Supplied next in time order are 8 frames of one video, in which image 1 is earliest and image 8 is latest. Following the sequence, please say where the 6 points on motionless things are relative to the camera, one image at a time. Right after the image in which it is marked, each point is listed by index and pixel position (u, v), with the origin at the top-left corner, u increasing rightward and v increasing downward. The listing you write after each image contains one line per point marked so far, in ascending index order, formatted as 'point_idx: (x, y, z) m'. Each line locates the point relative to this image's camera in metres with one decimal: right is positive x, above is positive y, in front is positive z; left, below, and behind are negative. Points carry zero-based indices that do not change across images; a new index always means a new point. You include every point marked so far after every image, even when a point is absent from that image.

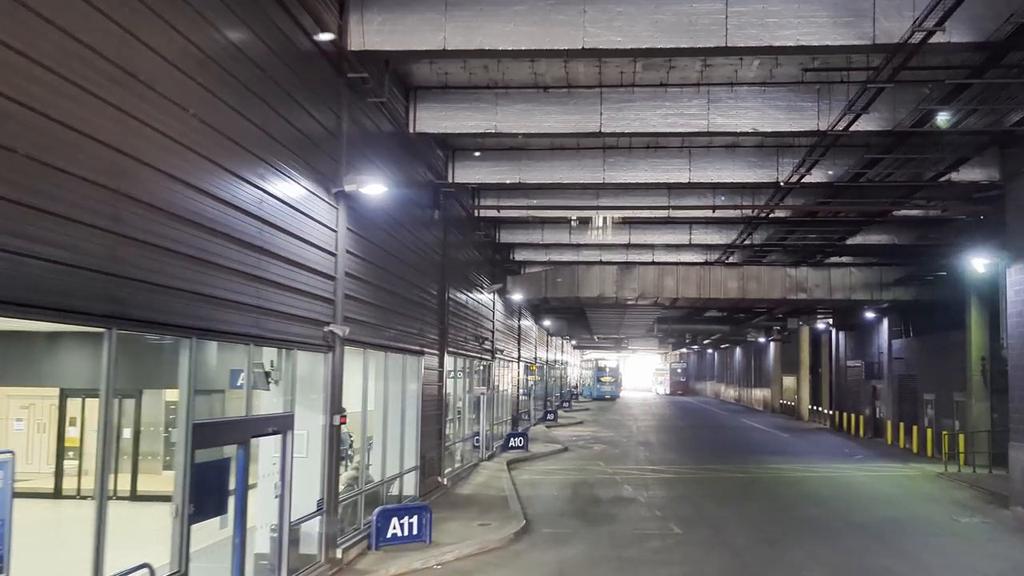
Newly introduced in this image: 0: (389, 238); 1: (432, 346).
0: (-1.8, +0.7, +13.0) m
1: (-1.5, -1.1, +16.3) m
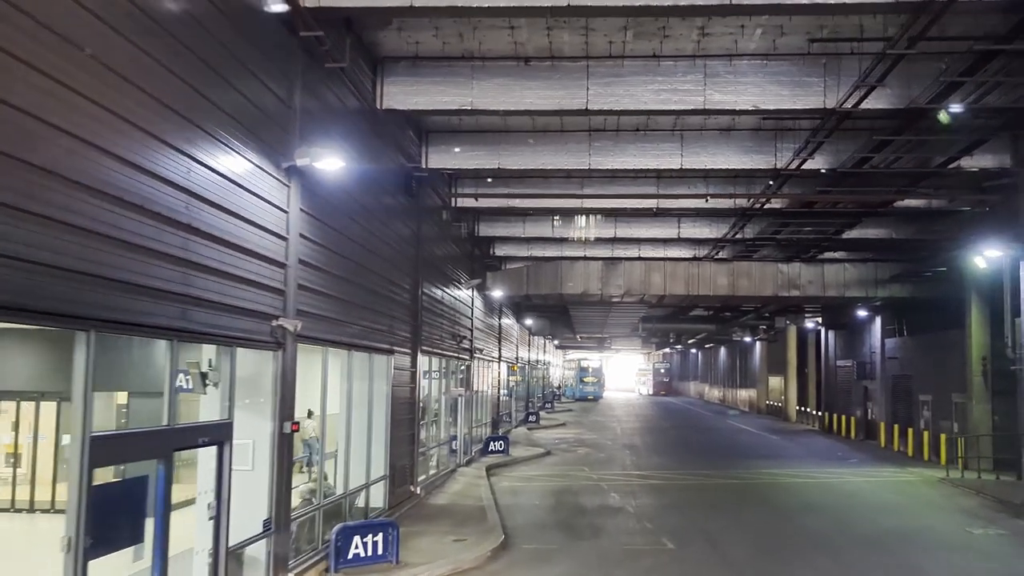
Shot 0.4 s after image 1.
0: (-2.1, +0.9, +11.8) m
1: (-1.8, -1.0, +15.0) m
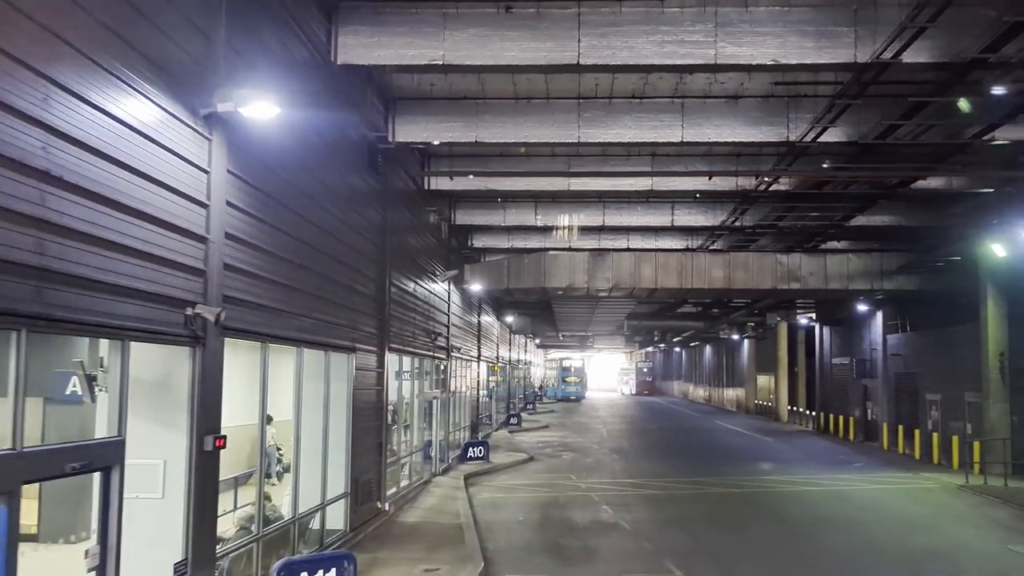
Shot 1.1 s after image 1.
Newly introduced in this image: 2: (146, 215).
0: (-2.3, +1.0, +10.0) m
1: (-2.1, -0.8, +13.2) m
2: (-2.6, +0.5, +6.4) m
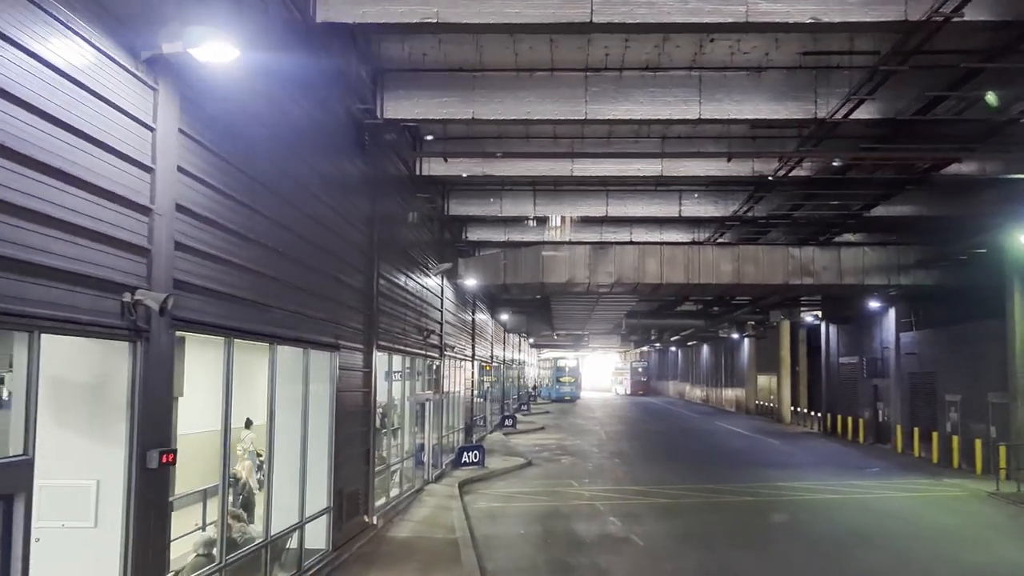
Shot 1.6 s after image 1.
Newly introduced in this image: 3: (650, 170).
0: (-2.3, +1.1, +8.7) m
1: (-2.1, -0.7, +11.9) m
2: (-2.6, +0.6, +5.1) m
3: (+2.5, +2.1, +15.9) m
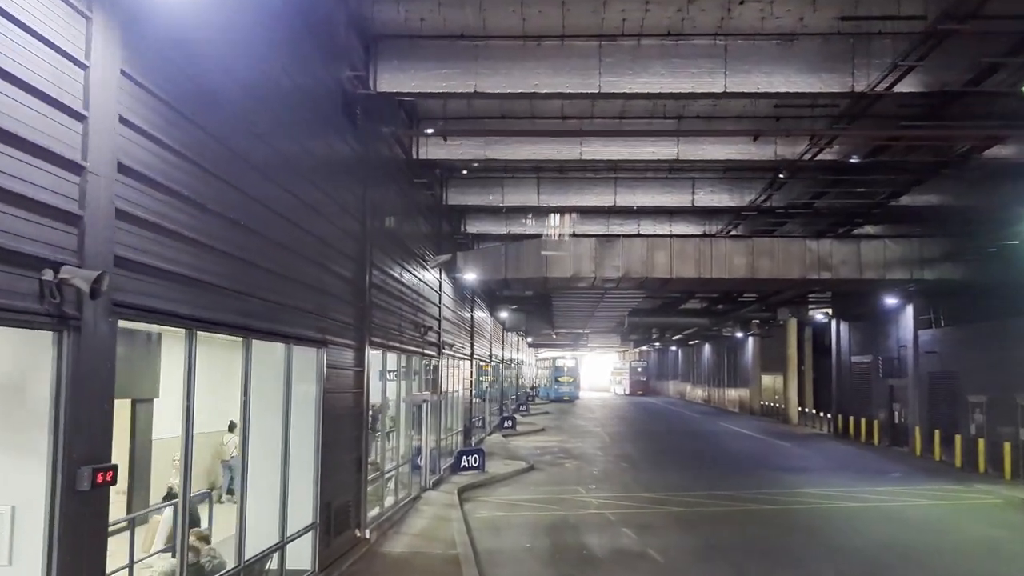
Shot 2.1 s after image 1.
0: (-2.2, +1.3, +7.5) m
1: (-2.0, -0.6, +10.8) m
2: (-2.4, +0.8, +4.0) m
3: (+2.5, +2.2, +14.7) m
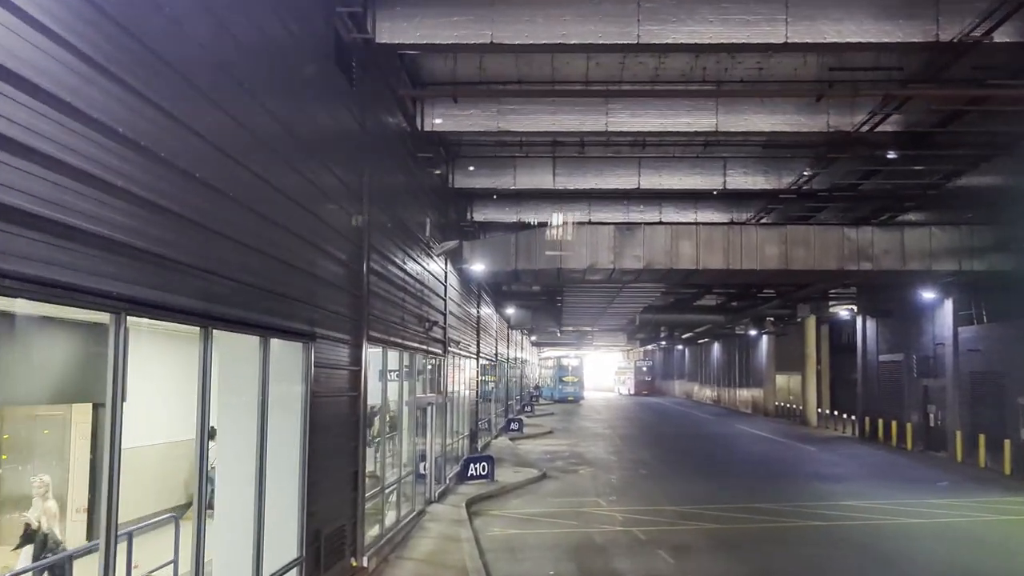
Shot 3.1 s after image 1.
0: (-1.9, +1.4, +5.8) m
1: (-1.8, -0.4, +9.1) m
2: (-2.2, +0.9, +2.3) m
3: (+2.8, +2.4, +13.0) m
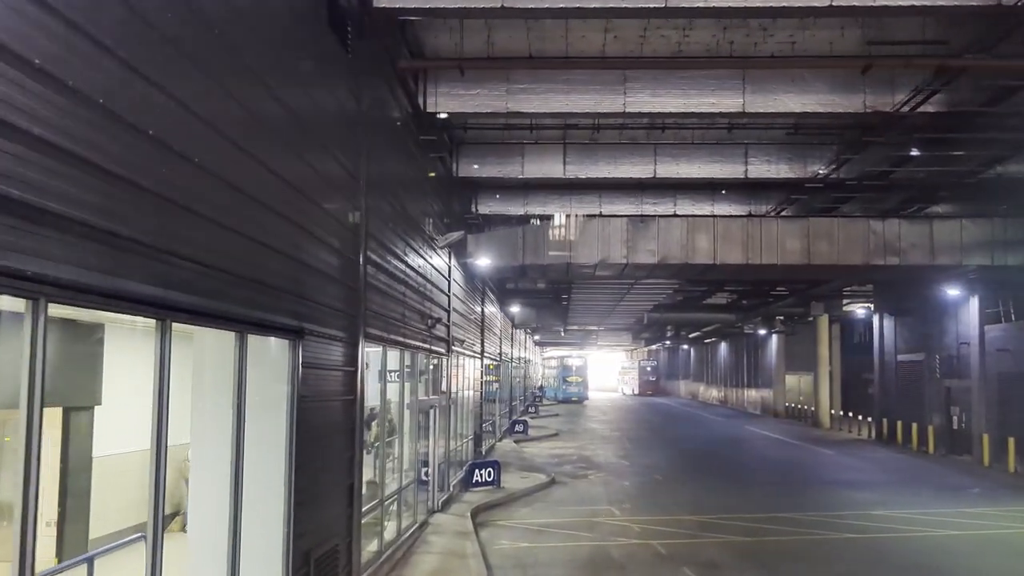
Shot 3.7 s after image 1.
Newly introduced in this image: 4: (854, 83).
0: (-1.8, +1.5, +4.8) m
1: (-1.6, -0.3, +8.1) m
2: (-2.1, +1.0, +1.3) m
3: (+2.9, +2.5, +12.0) m
4: (+4.6, +2.7, +11.9) m
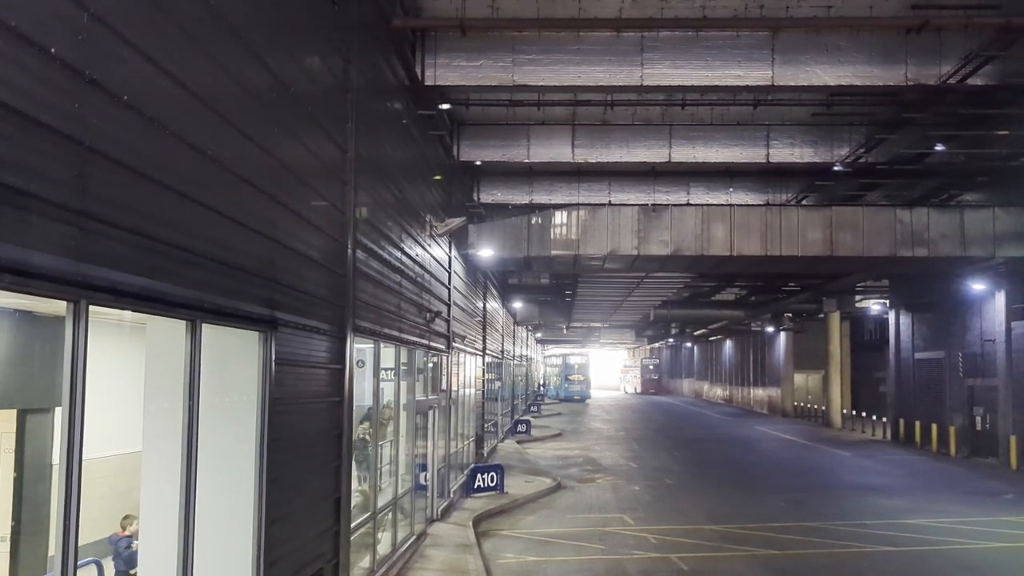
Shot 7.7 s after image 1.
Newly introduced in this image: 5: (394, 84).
0: (-1.7, +1.6, +3.8) m
1: (-1.6, -0.2, +7.0) m
2: (-2.0, +1.1, +0.2) m
3: (+3.0, +2.6, +11.0) m
4: (+4.6, +2.9, +10.8) m
5: (-1.5, +2.3, +9.8) m
